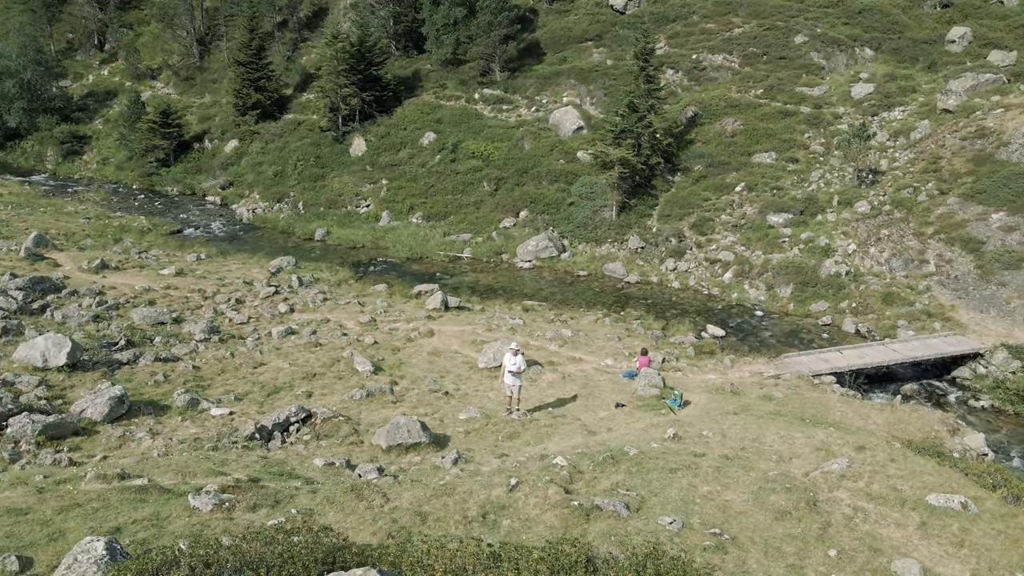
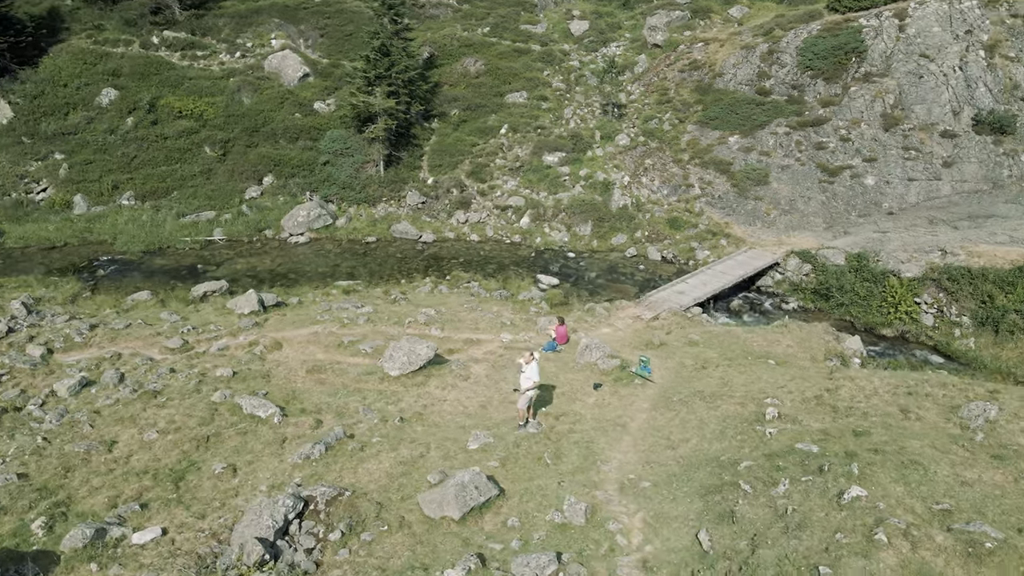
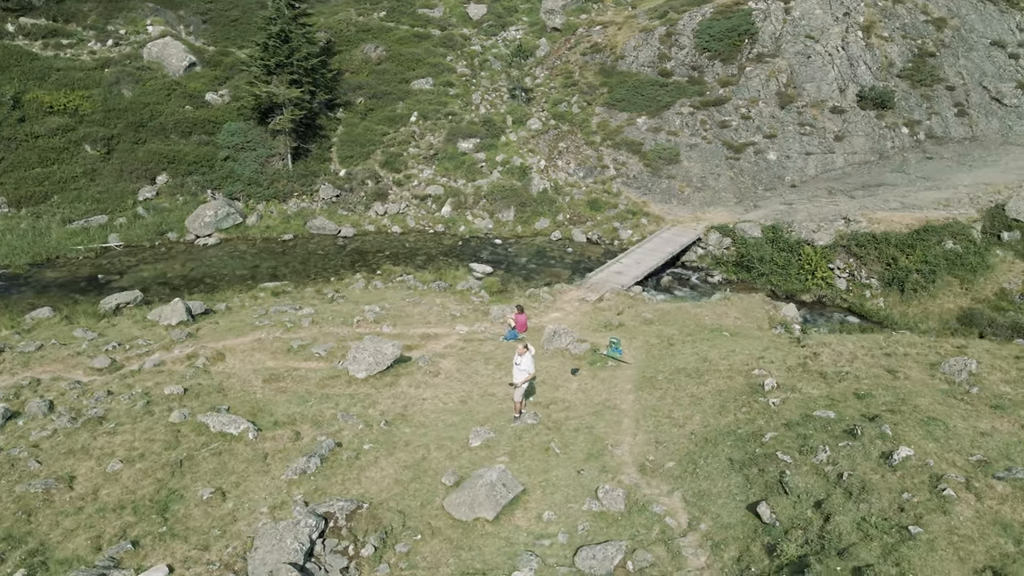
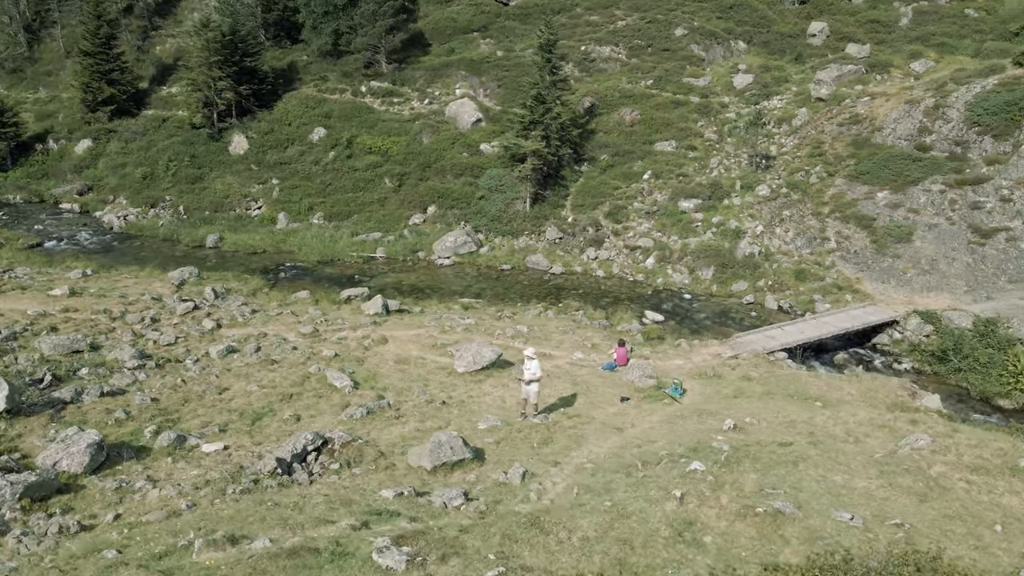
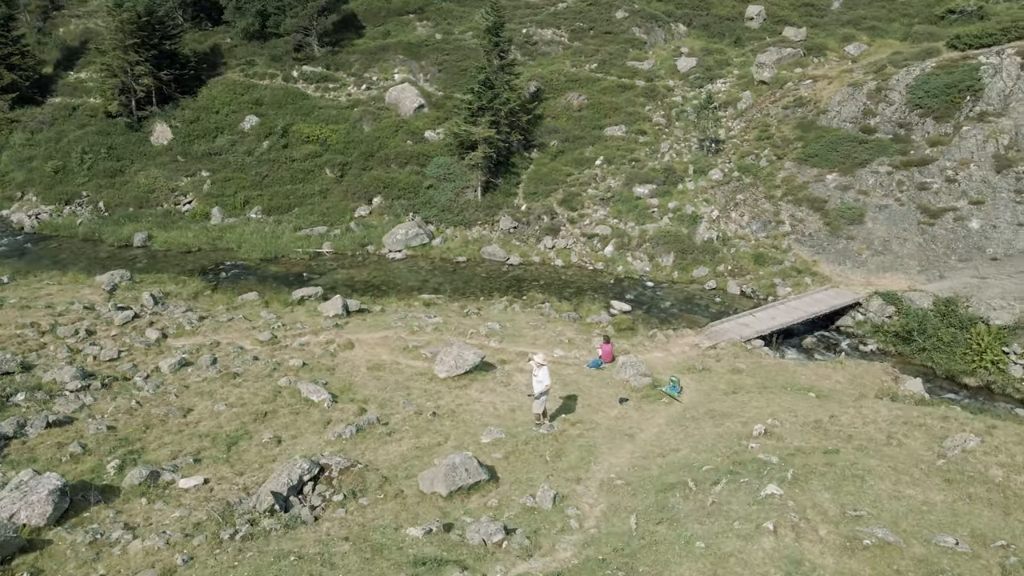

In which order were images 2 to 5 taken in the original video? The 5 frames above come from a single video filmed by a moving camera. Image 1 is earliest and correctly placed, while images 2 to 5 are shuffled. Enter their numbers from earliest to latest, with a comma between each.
4, 5, 2, 3
